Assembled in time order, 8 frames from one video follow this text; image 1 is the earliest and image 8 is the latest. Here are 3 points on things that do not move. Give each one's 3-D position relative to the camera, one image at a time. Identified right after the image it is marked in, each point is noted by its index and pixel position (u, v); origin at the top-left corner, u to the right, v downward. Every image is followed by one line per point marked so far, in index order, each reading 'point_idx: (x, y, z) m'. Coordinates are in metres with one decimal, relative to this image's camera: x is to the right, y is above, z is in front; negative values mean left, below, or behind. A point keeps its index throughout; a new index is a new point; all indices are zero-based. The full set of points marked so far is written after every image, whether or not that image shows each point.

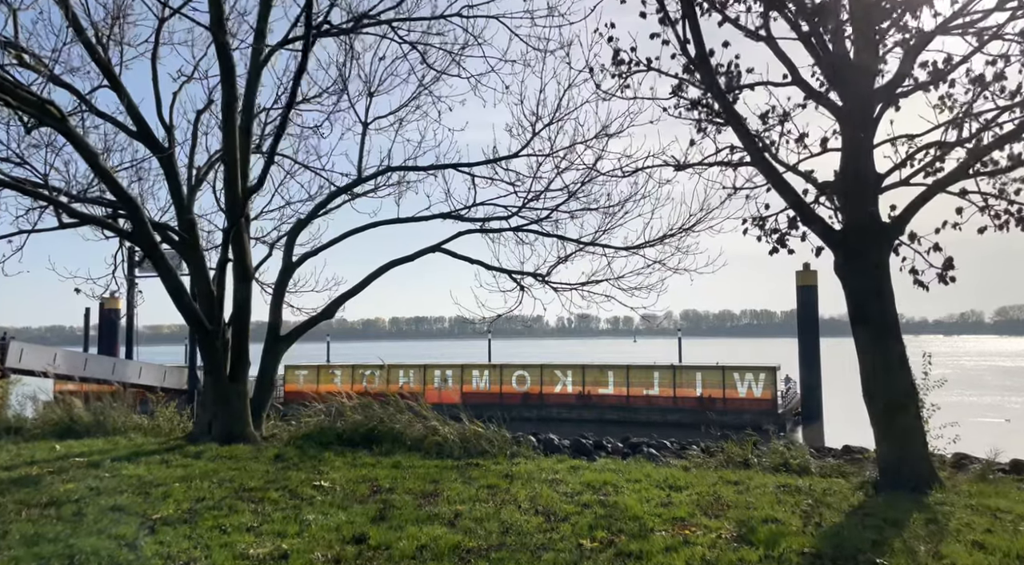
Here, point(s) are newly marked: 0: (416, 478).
0: (-1.0, -2.2, +8.2) m
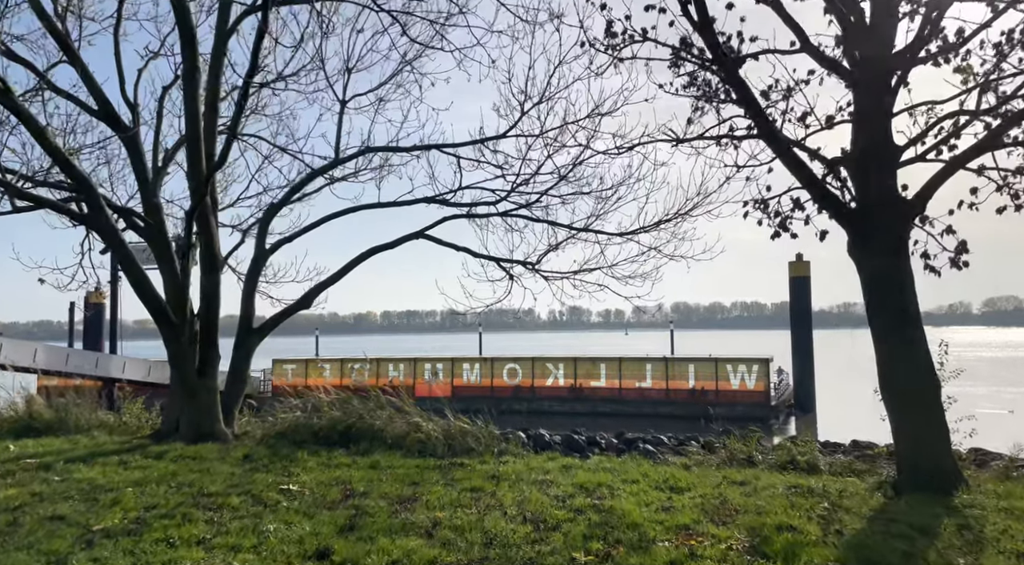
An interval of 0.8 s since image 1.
0: (-1.2, -2.0, +7.5) m
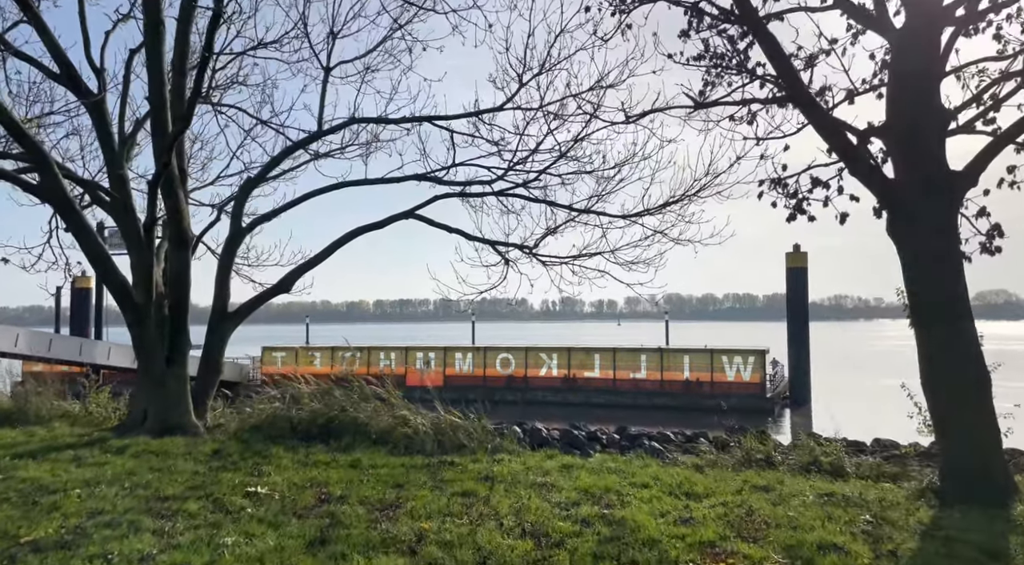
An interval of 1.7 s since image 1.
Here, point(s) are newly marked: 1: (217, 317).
0: (-1.2, -1.8, +6.7) m
1: (-4.1, -0.5, +10.3) m
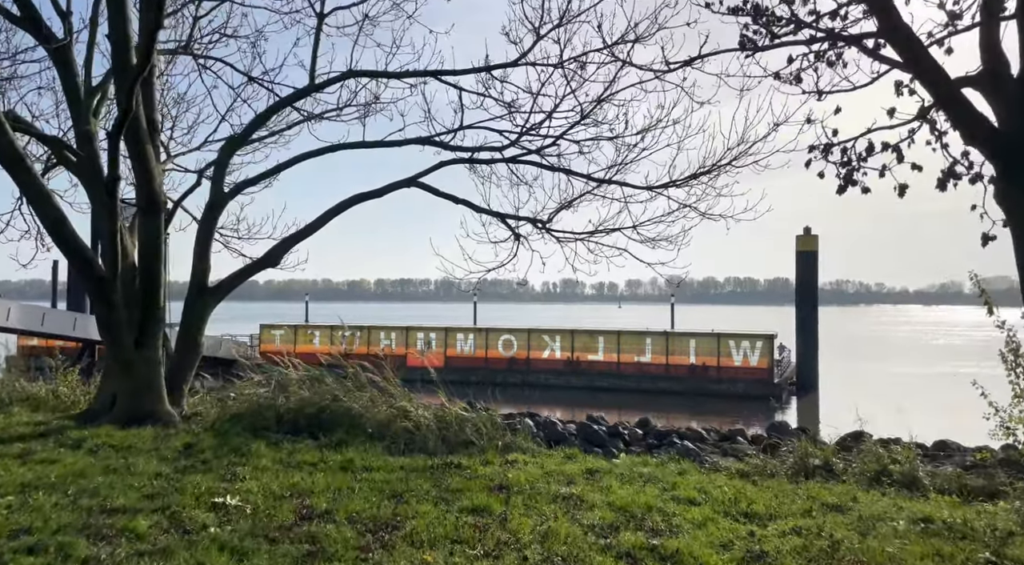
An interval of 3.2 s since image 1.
0: (-1.1, -1.6, +5.6) m
1: (-3.9, -0.1, +9.2) m
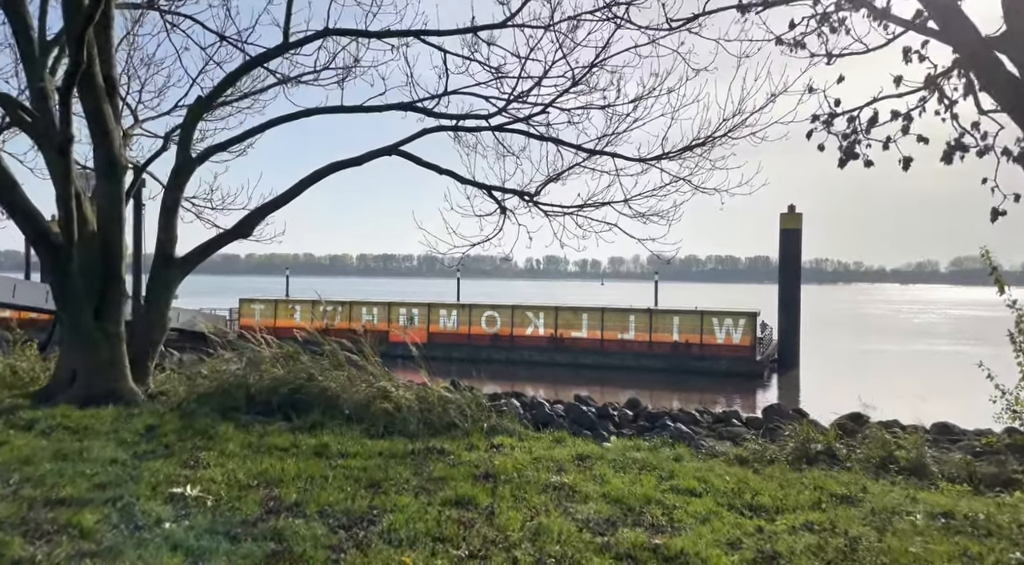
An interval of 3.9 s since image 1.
0: (-1.2, -1.4, +5.2) m
1: (-4.1, +0.2, +8.7) m
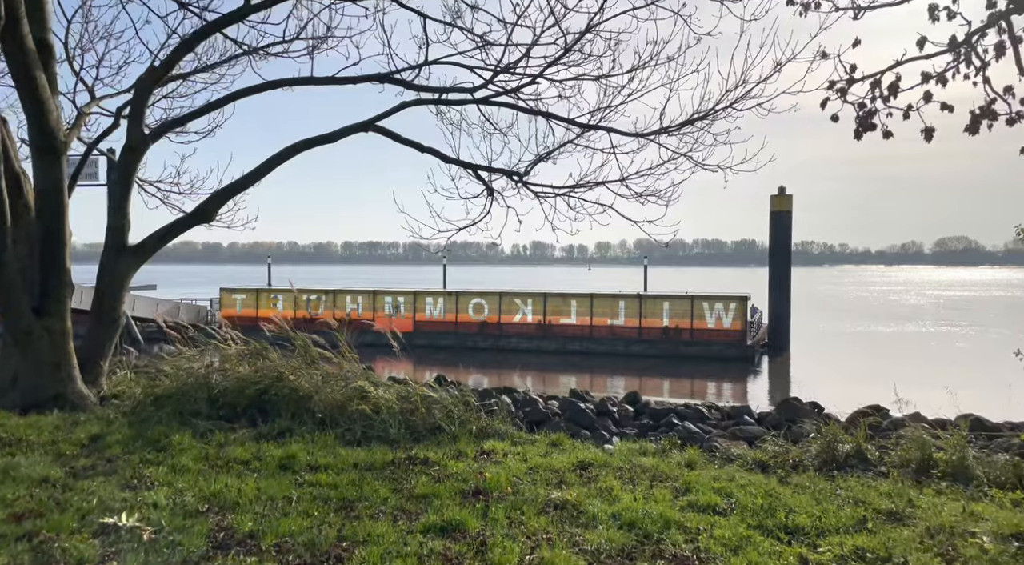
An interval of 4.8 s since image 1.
0: (-1.2, -1.3, +4.5) m
1: (-4.2, +0.3, +7.8) m
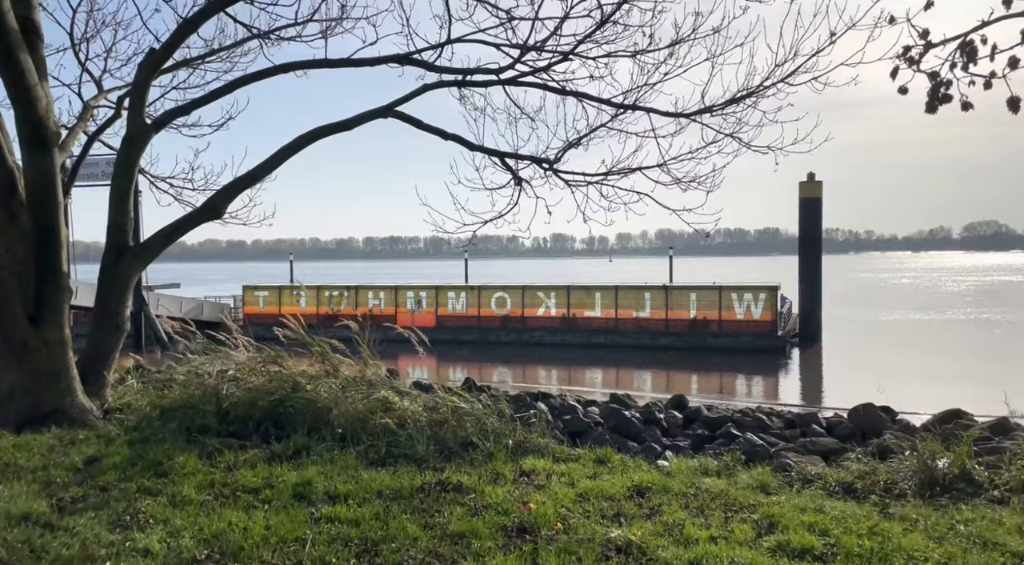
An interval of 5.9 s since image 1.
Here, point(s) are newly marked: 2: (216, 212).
0: (-0.9, -1.3, +3.8) m
1: (-3.9, +0.3, +7.2) m
2: (-3.0, +0.7, +7.5) m
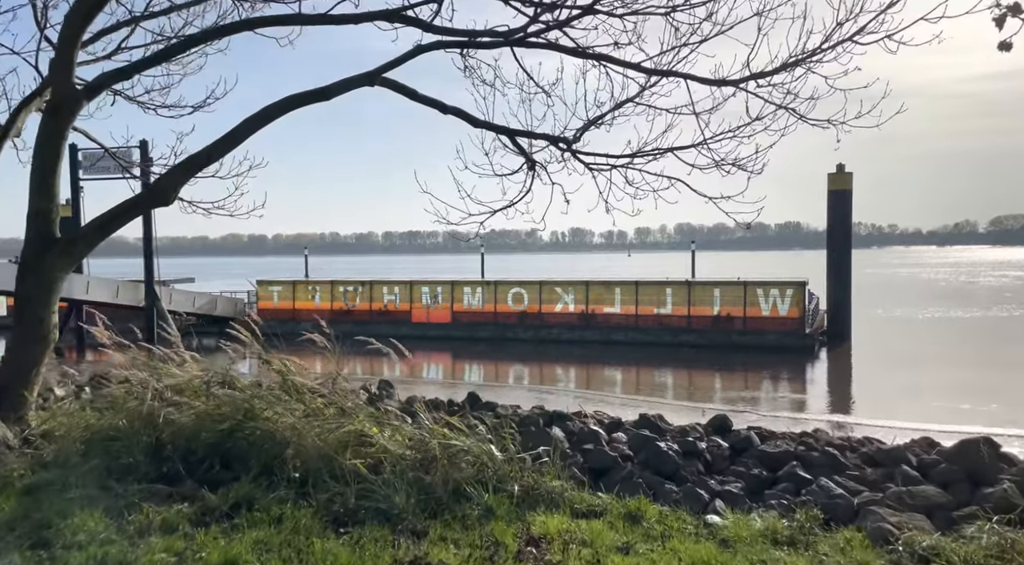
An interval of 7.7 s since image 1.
0: (-0.9, -1.4, +2.5) m
1: (-3.8, +0.3, +6.0) m
2: (-2.9, +0.7, +6.2) m
